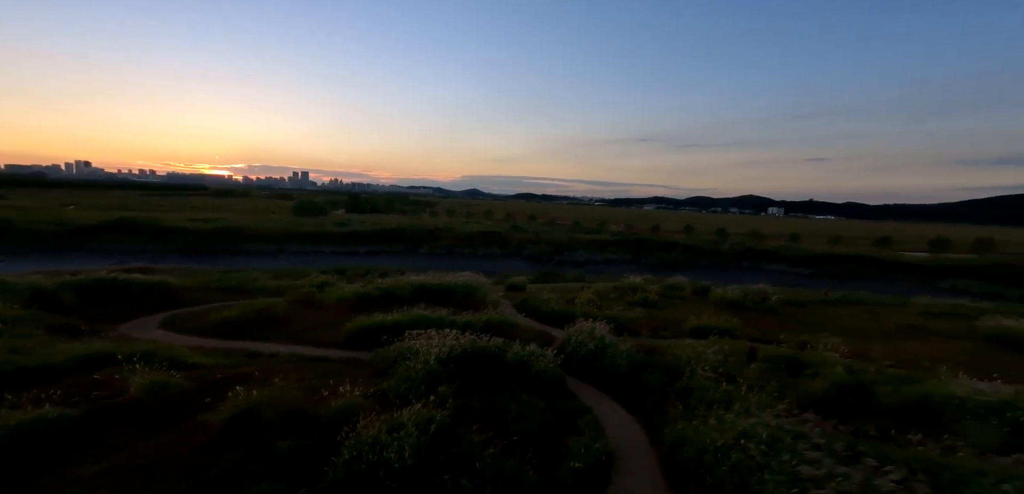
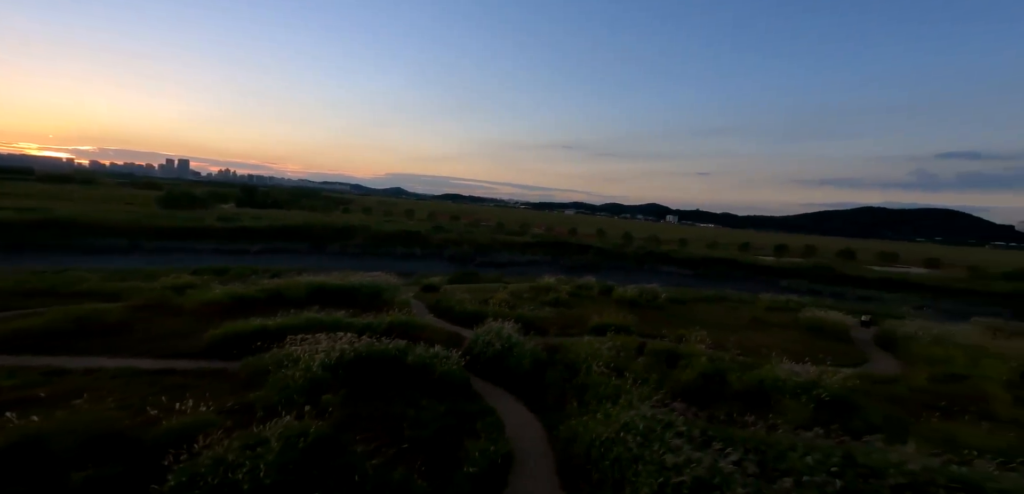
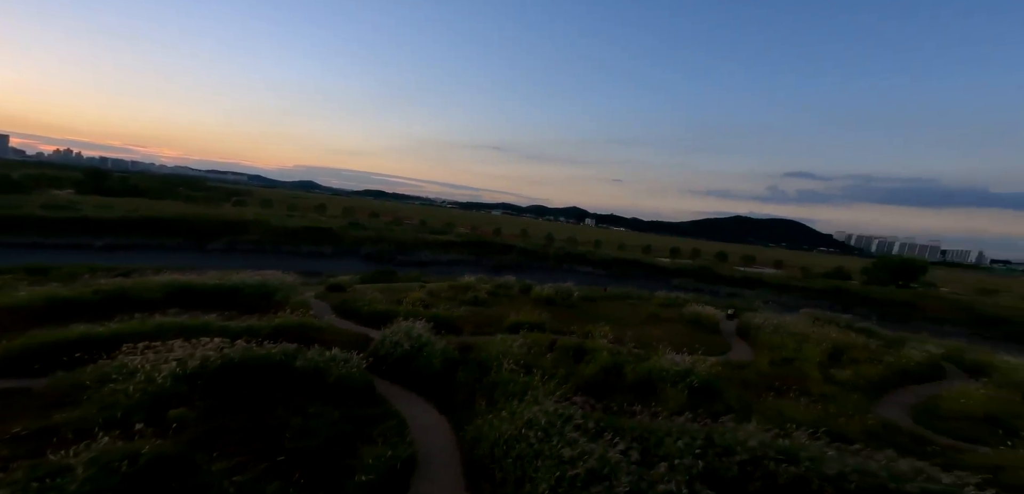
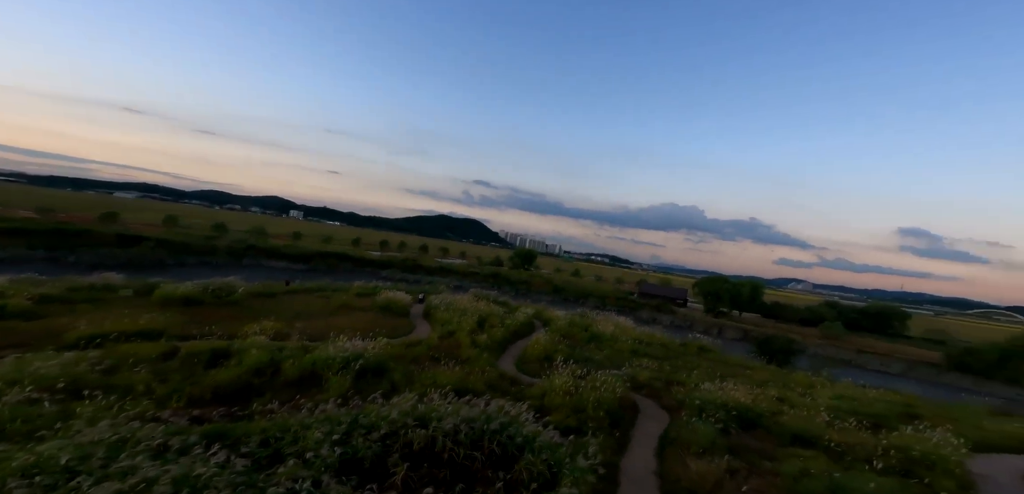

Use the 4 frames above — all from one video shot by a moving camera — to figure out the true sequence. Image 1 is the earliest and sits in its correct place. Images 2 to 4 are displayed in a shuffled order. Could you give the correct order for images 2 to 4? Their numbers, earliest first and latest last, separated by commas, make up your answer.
2, 3, 4
